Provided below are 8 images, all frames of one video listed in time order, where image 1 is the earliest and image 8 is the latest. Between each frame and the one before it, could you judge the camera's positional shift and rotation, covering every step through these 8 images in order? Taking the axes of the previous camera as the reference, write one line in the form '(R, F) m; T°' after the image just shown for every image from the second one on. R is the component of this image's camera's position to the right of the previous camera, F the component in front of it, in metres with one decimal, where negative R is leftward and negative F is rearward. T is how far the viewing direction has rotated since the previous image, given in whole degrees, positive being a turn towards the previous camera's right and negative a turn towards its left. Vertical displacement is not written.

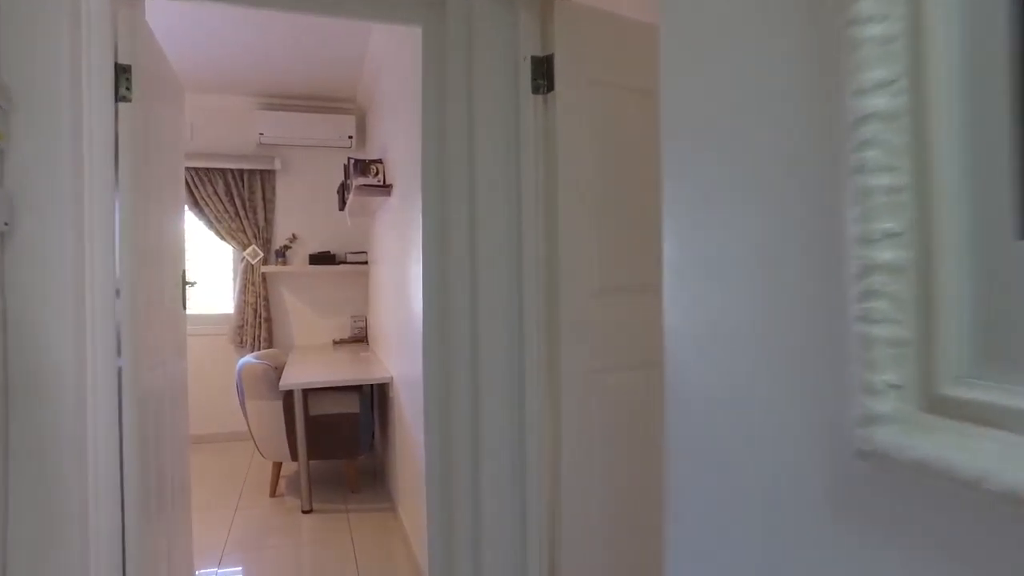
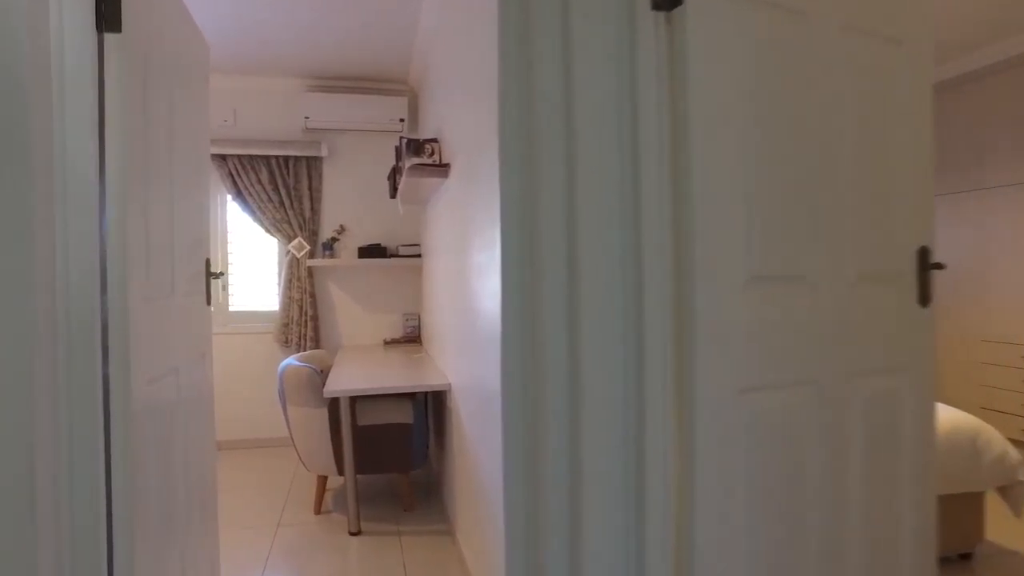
(-0.1, +0.4) m; -4°
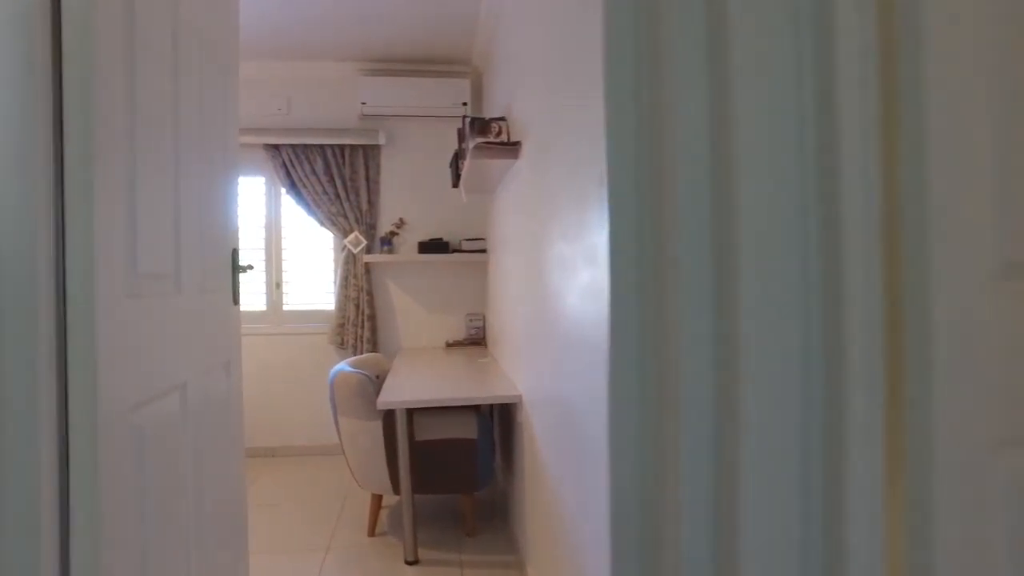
(-0.1, +0.4) m; -5°
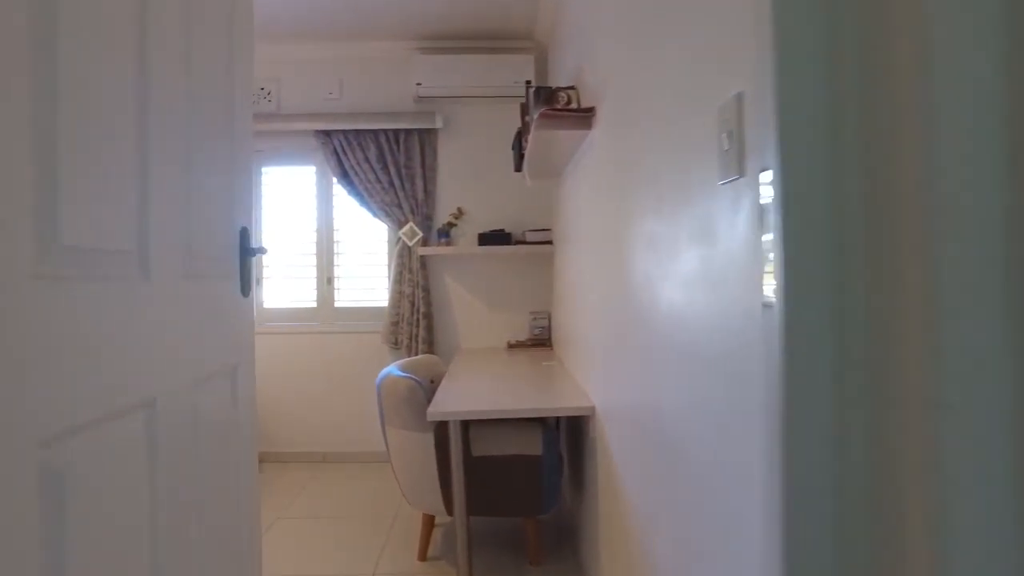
(0.0, +0.3) m; -5°
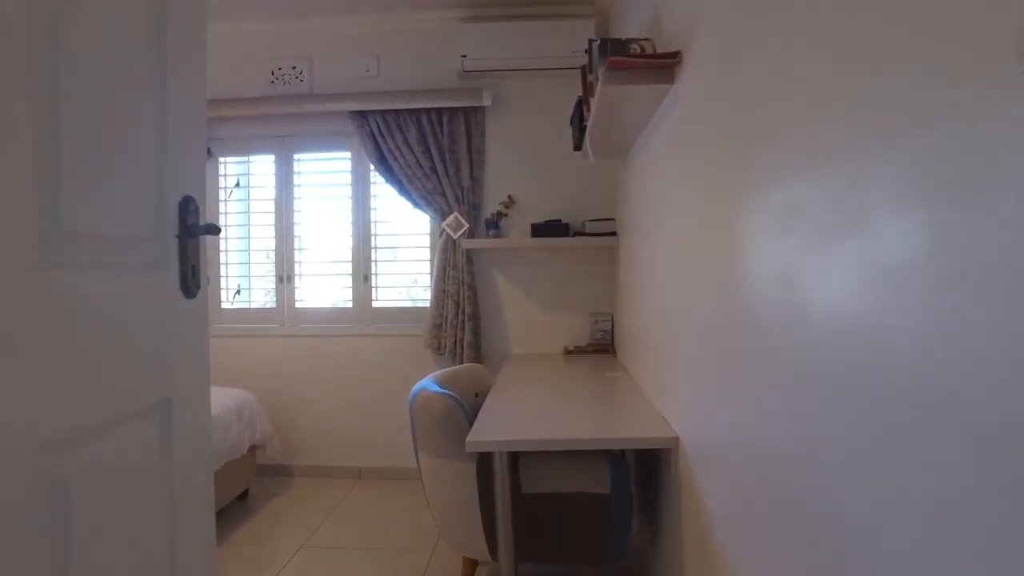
(0.0, +0.4) m; -5°
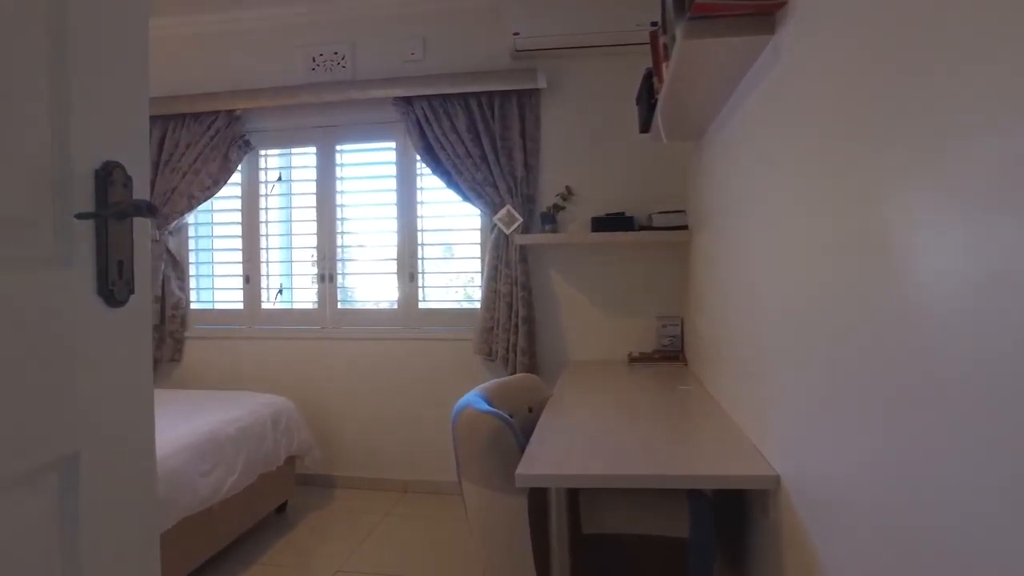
(0.0, +0.3) m; -5°
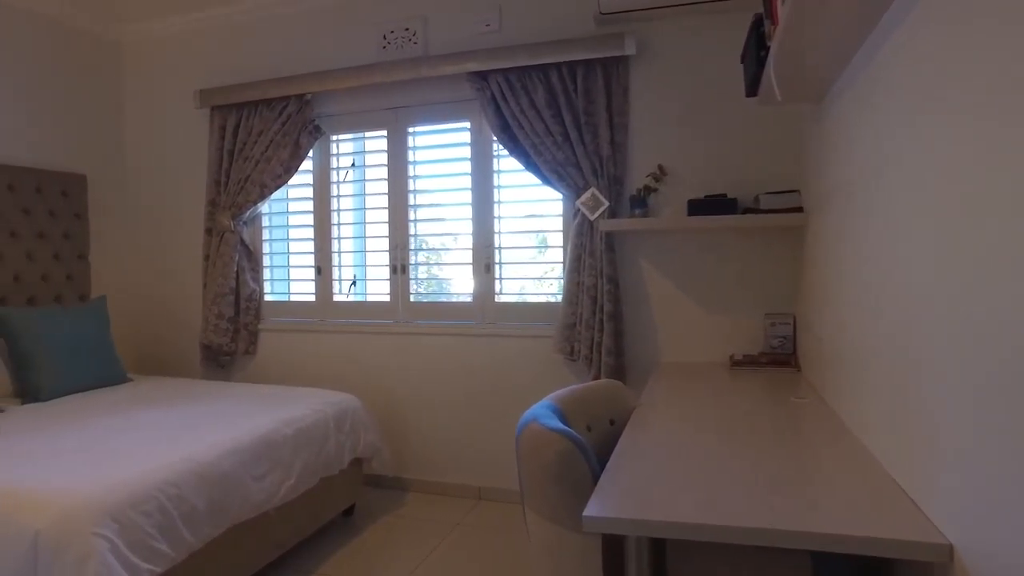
(0.0, +0.3) m; -8°
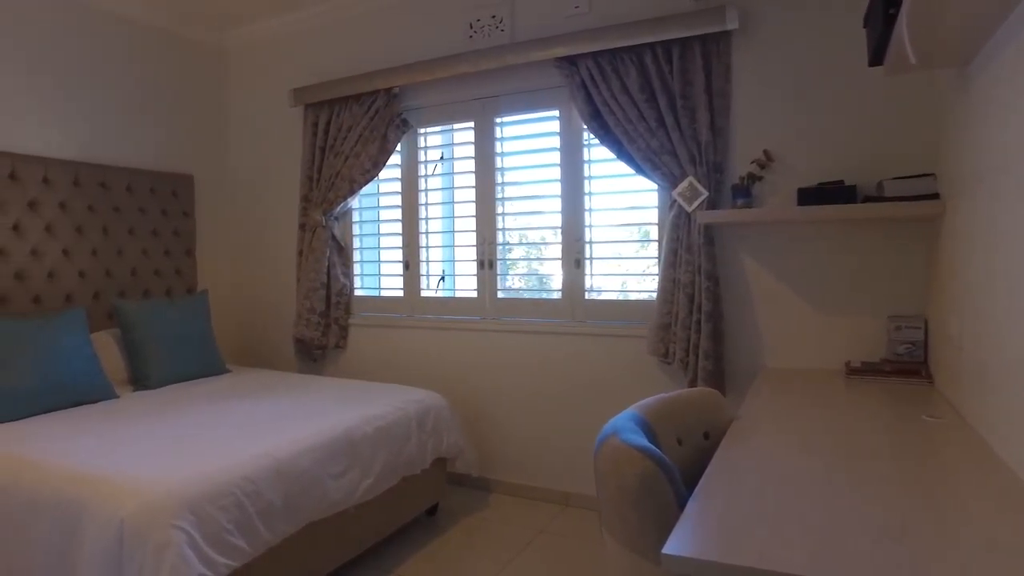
(0.0, +0.1) m; -9°
